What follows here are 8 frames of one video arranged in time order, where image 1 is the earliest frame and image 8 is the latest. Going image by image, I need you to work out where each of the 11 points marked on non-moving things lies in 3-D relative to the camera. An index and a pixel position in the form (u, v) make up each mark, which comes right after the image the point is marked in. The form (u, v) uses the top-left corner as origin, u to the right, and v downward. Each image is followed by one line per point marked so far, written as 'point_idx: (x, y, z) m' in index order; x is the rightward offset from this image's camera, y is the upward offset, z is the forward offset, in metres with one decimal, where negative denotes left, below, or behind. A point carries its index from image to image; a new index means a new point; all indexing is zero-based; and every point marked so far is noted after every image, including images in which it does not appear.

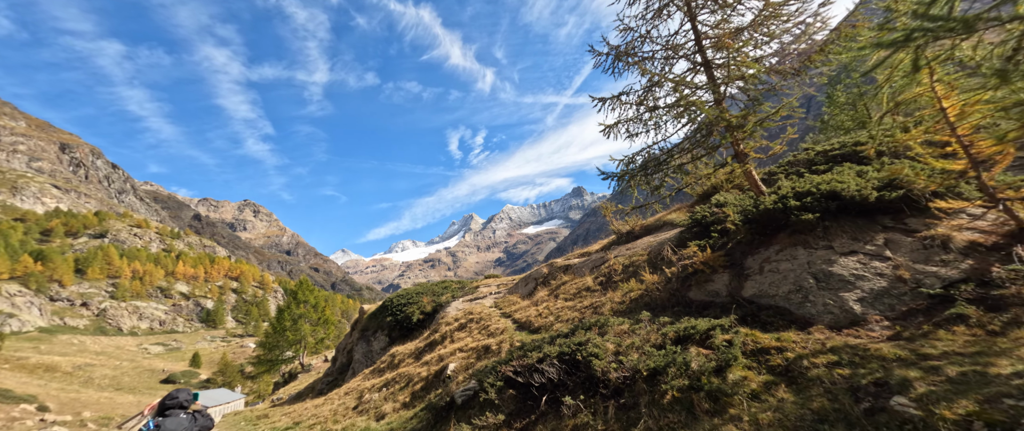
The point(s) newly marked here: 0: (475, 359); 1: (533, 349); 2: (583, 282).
0: (-1.1, -6.1, +17.2) m
1: (+0.8, -3.9, +11.8) m
2: (+3.8, -3.0, +18.2) m
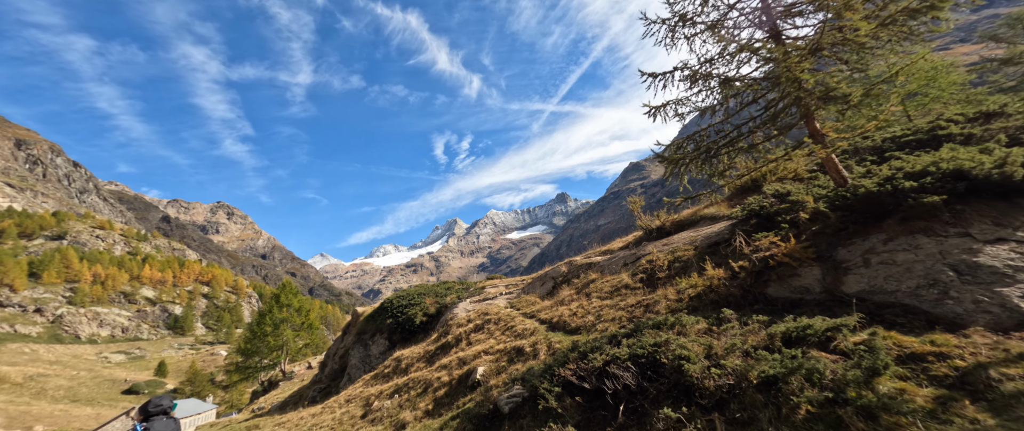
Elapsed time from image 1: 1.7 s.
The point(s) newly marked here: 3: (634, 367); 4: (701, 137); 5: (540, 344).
0: (-0.1, -5.8, +15.7) m
1: (+2.1, -3.5, +10.3) m
2: (+4.8, -2.8, +16.9) m
3: (+2.5, -3.3, +8.4) m
4: (+5.5, +2.3, +11.7) m
5: (+1.3, -4.9, +15.4) m
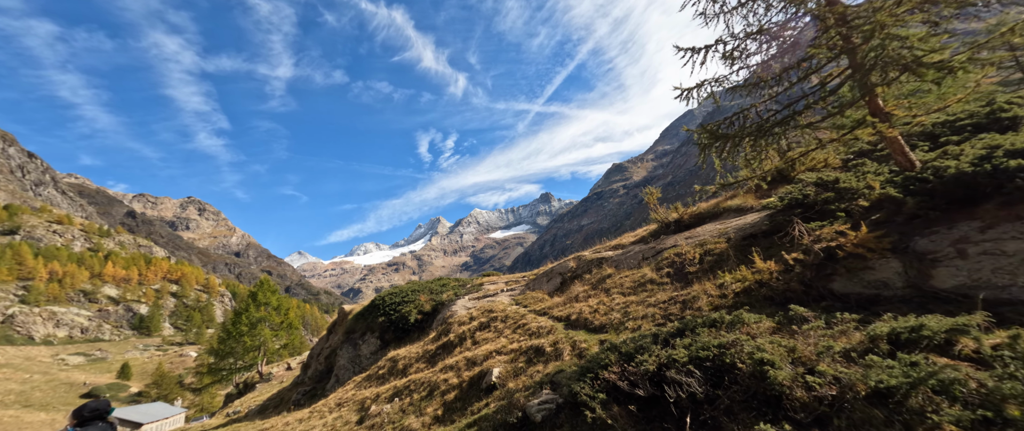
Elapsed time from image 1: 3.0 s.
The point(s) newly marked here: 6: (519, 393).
0: (+0.5, -5.4, +14.4) m
1: (+2.9, -3.1, +9.2) m
2: (+5.3, -2.4, +16.0) m
3: (+3.5, -2.9, +7.3) m
4: (+6.3, +2.6, +10.8) m
5: (+1.8, -4.5, +14.2) m
6: (+0.4, -5.7, +13.0) m
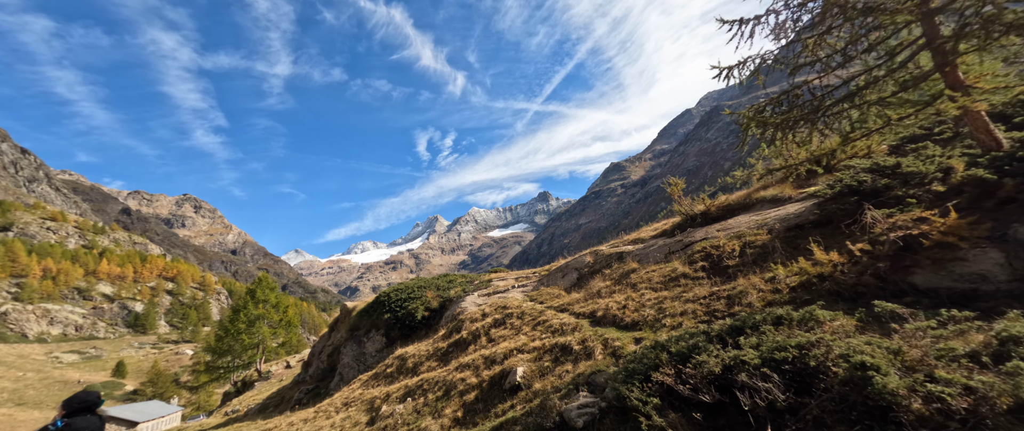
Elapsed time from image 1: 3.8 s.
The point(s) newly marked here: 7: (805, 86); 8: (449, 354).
0: (+1.2, -5.0, +13.5) m
1: (+3.7, -2.8, +8.2) m
2: (+6.0, -2.1, +15.0) m
3: (+4.3, -2.6, +6.4) m
4: (+7.1, +3.0, +9.8) m
5: (+2.6, -4.2, +13.3) m
6: (+1.1, -5.3, +12.0) m
7: (+7.3, +3.2, +9.7) m
8: (-3.2, -6.8, +19.7) m
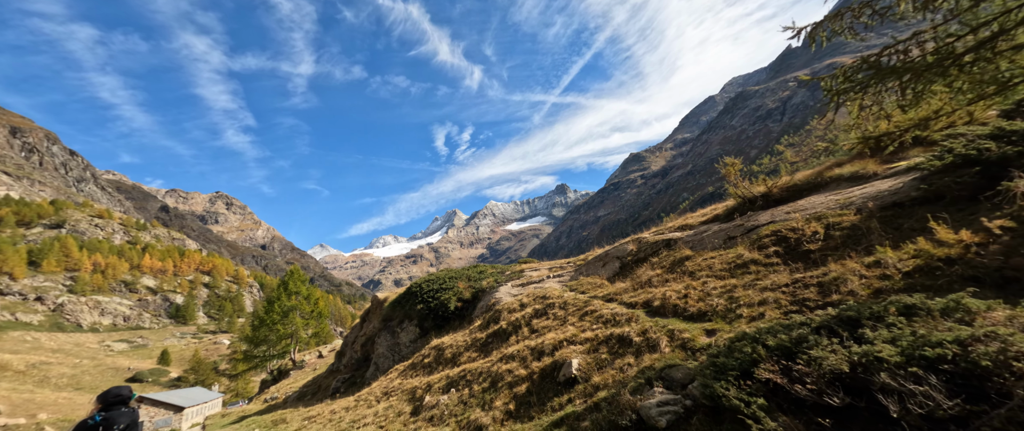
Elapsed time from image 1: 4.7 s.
0: (+2.9, -4.5, +12.5) m
1: (+5.1, -2.3, +7.1) m
2: (+7.7, -1.4, +13.7) m
3: (+5.5, -2.1, +5.2) m
4: (+8.5, +3.5, +8.4) m
5: (+4.2, -3.6, +12.2) m
6: (+2.7, -4.8, +11.0) m
7: (+8.6, +3.8, +8.2) m
8: (-1.1, -6.2, +18.9) m
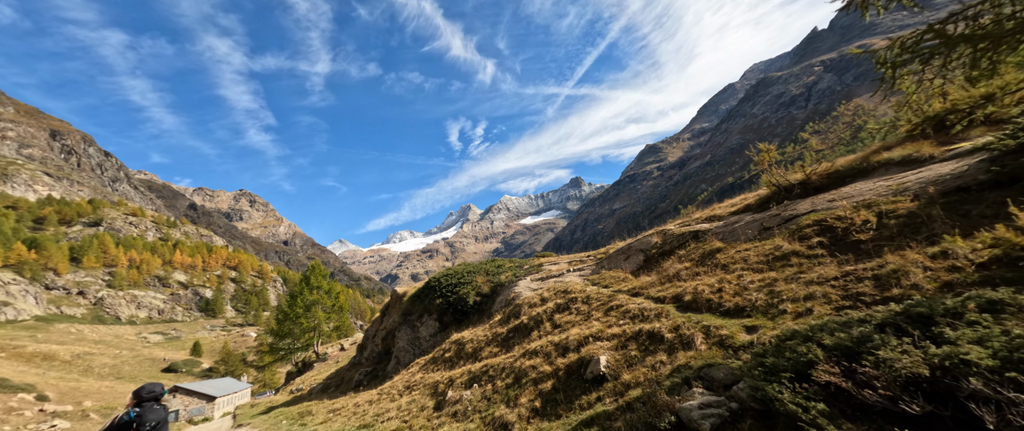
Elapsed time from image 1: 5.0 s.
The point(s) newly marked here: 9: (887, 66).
0: (+3.7, -4.2, +11.9) m
1: (+5.6, -2.1, +6.4) m
2: (+8.5, -1.0, +12.9) m
3: (+6.0, -1.9, +4.5) m
4: (+9.0, +3.8, +7.5) m
5: (+5.0, -3.3, +11.6) m
6: (+3.4, -4.5, +10.5) m
7: (+9.1, +4.0, +7.3) m
8: (0.0, -5.8, +18.6) m
9: (+8.1, +3.1, +8.2) m
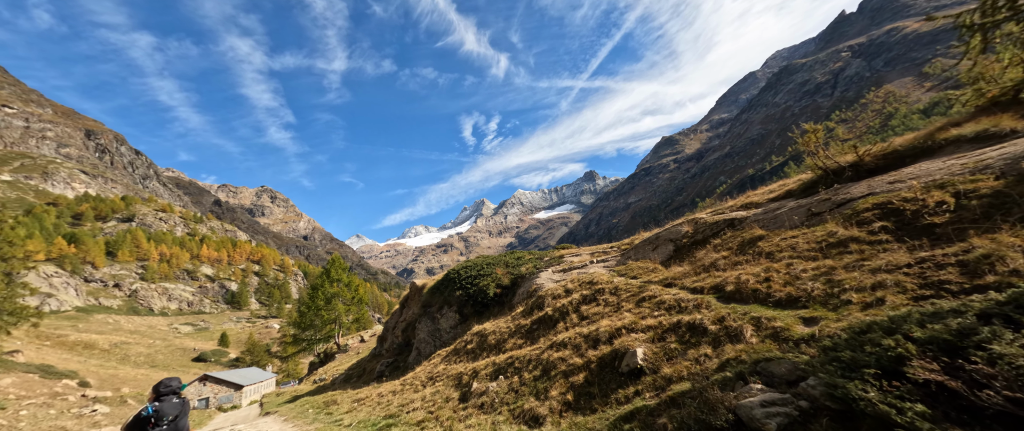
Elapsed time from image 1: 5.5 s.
0: (+4.6, -3.7, +11.2) m
1: (+6.3, -1.7, +5.6) m
2: (+9.5, -0.6, +11.9) m
3: (+6.6, -1.6, +3.7) m
4: (+9.7, +4.2, +6.4) m
5: (+6.0, -2.9, +10.8) m
6: (+4.3, -4.1, +9.8) m
7: (+9.8, +4.4, +6.3) m
8: (+1.2, -5.3, +18.0) m
9: (+8.9, +3.5, +7.1) m
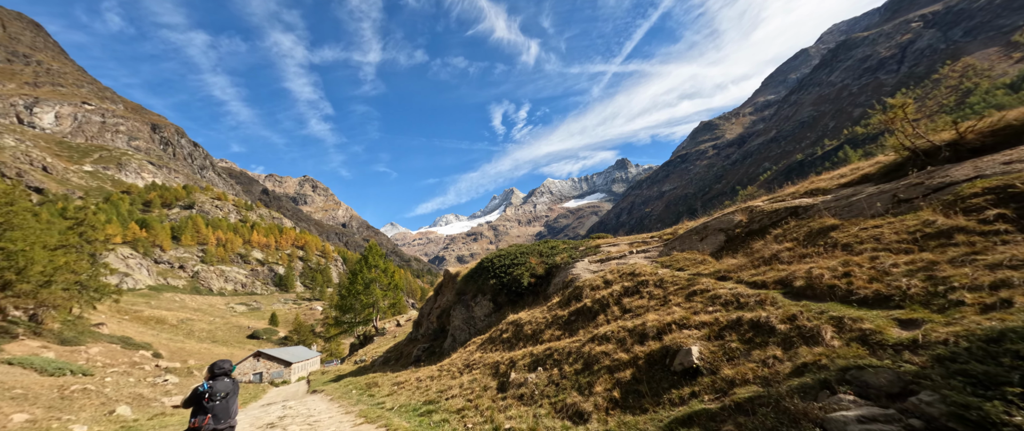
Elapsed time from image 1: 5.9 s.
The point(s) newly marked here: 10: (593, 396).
0: (+5.9, -3.4, +10.2) m
1: (+7.1, -1.6, +4.4) m
2: (+10.8, -0.2, +10.4) m
3: (+7.2, -1.5, +2.4) m
4: (+10.5, +4.4, +4.7) m
5: (+7.1, -2.5, +9.6) m
6: (+5.5, -3.8, +8.8) m
7: (+10.6, +4.6, +4.6) m
8: (+3.0, -4.7, +17.3) m
9: (+9.7, +3.8, +5.5) m
10: (+2.5, -5.4, +11.6) m
